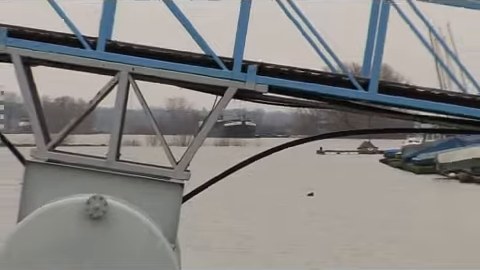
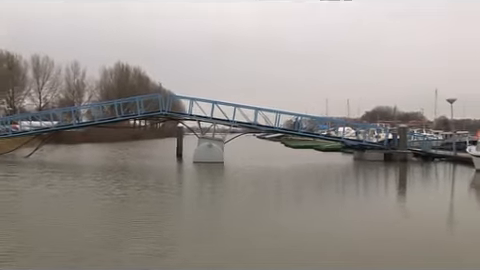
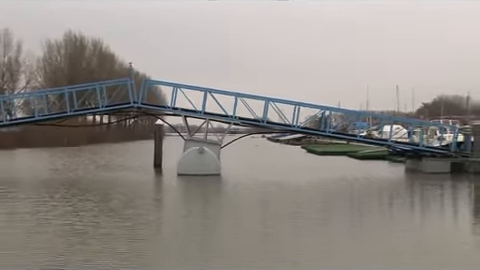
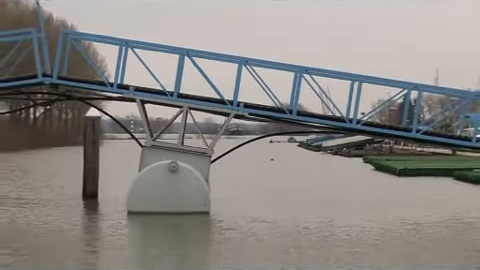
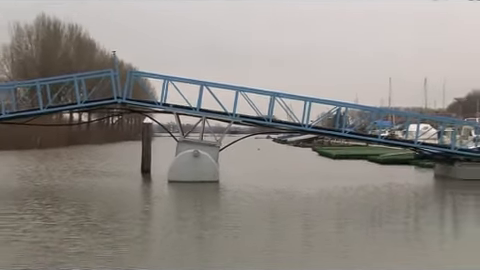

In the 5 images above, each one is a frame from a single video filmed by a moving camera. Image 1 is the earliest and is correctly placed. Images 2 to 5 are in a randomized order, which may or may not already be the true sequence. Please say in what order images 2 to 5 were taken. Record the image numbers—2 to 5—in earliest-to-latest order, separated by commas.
4, 5, 3, 2
